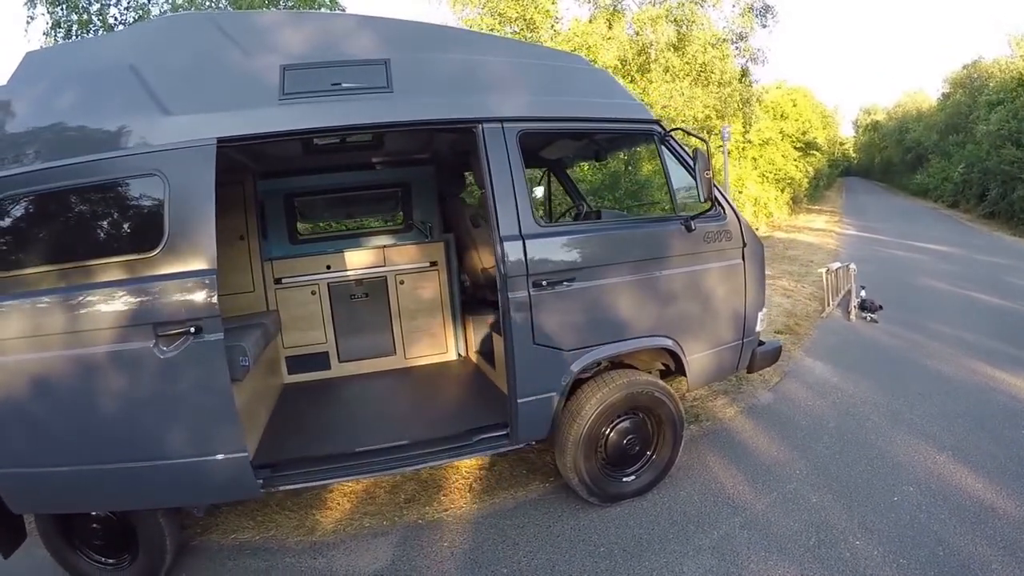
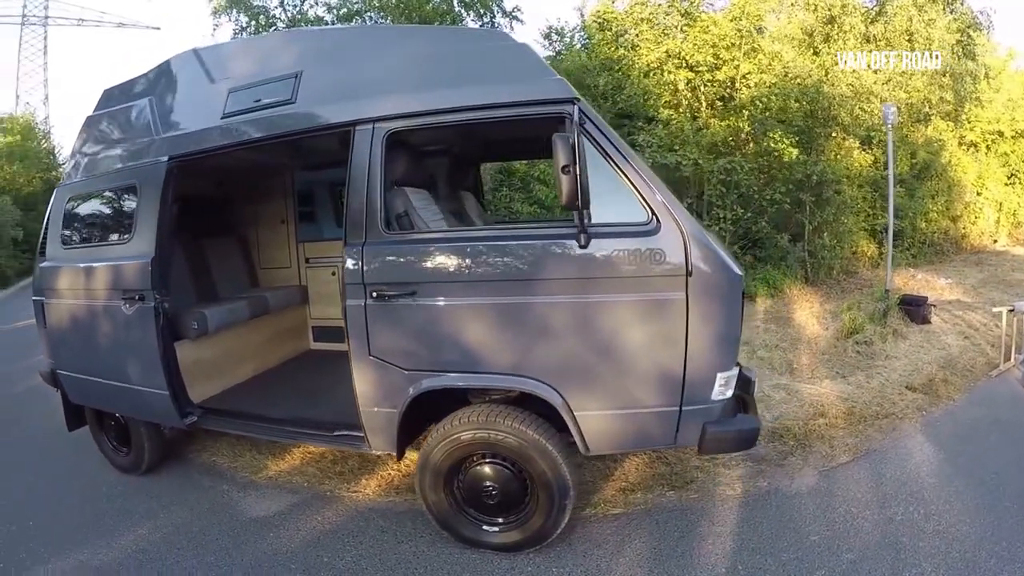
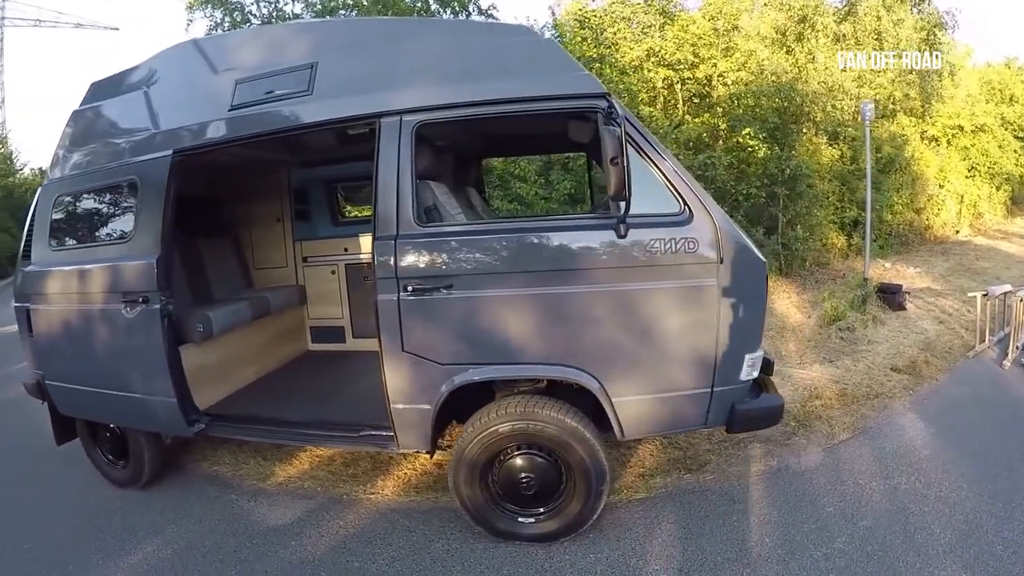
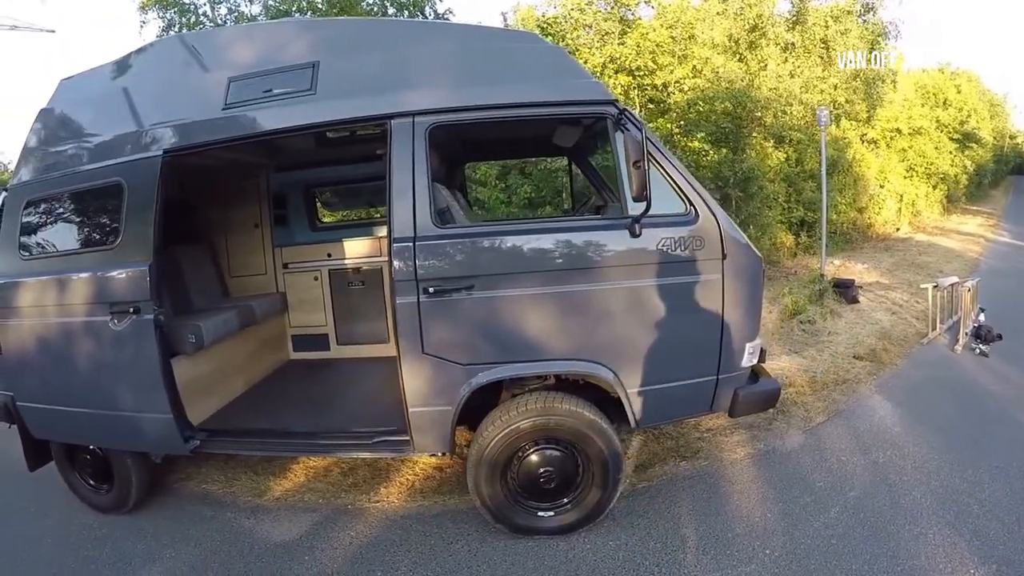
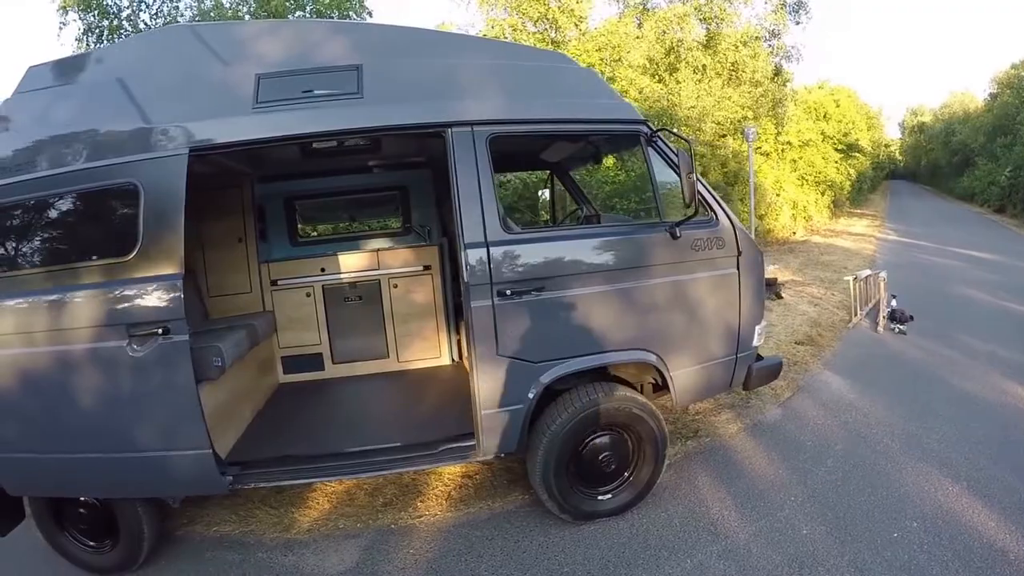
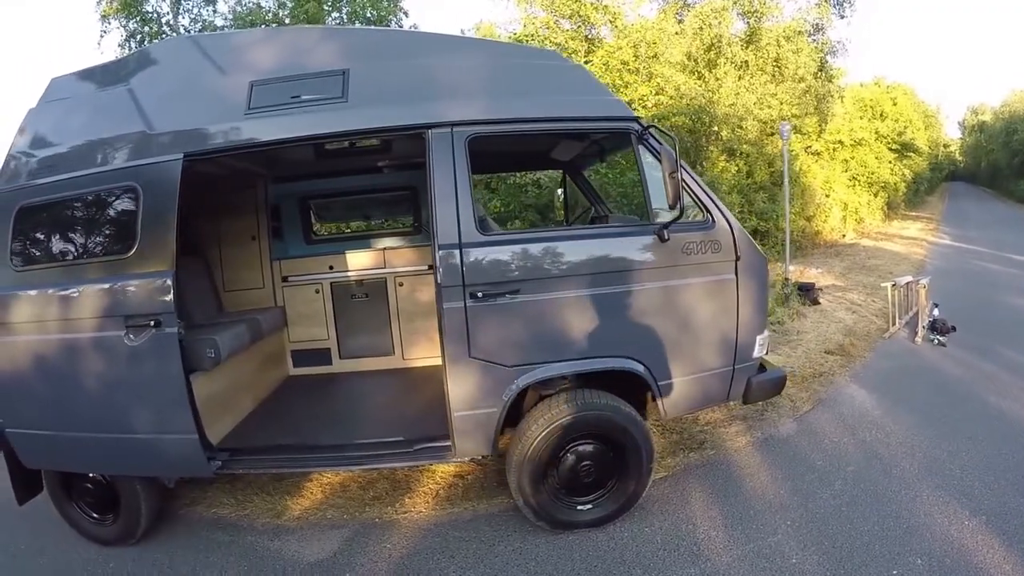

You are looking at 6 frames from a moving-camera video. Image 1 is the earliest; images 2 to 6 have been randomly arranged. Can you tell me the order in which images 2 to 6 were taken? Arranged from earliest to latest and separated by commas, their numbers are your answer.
5, 6, 4, 3, 2
